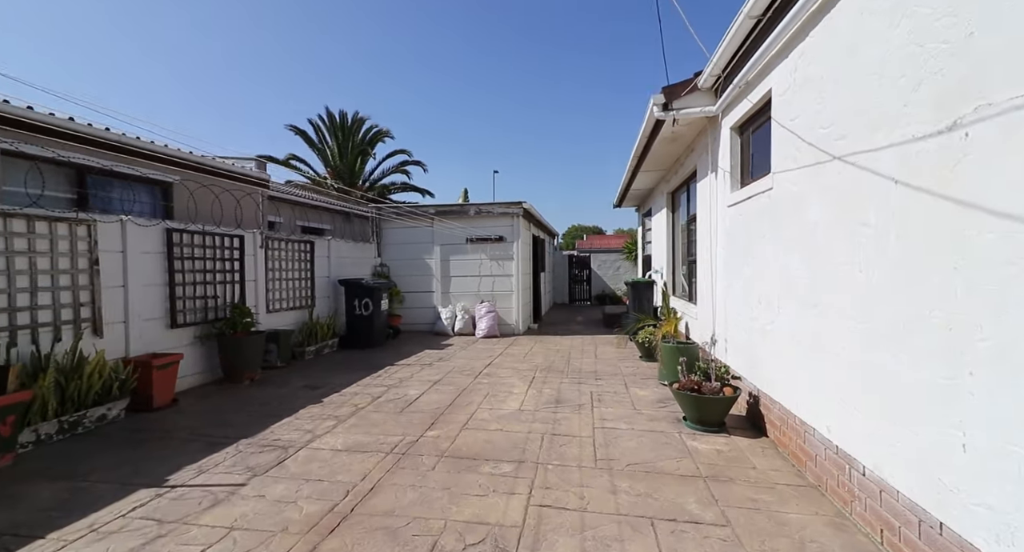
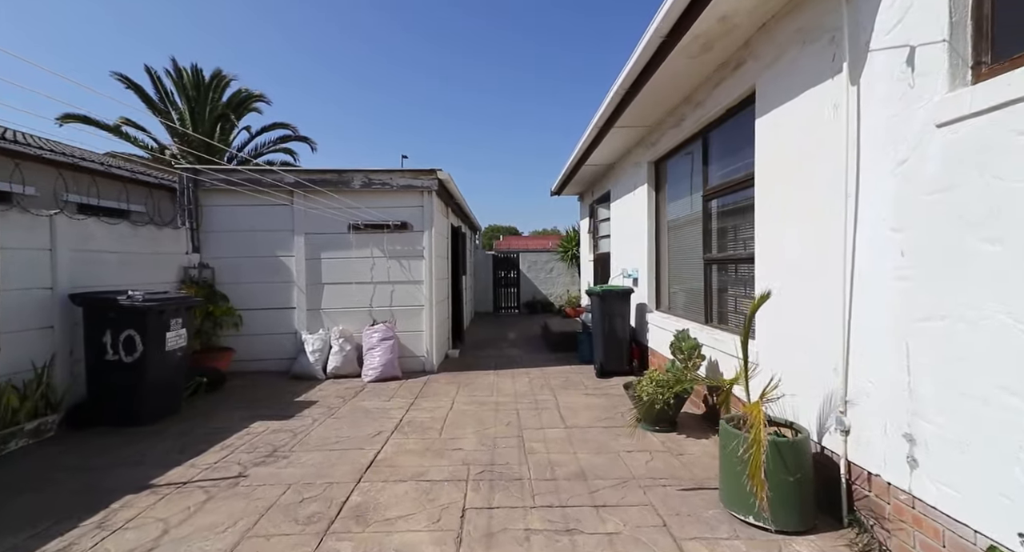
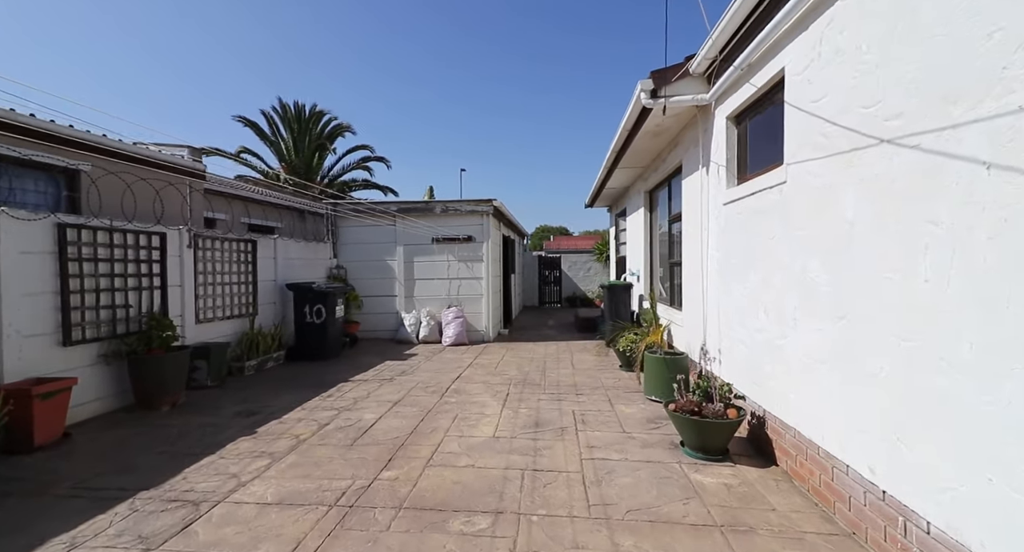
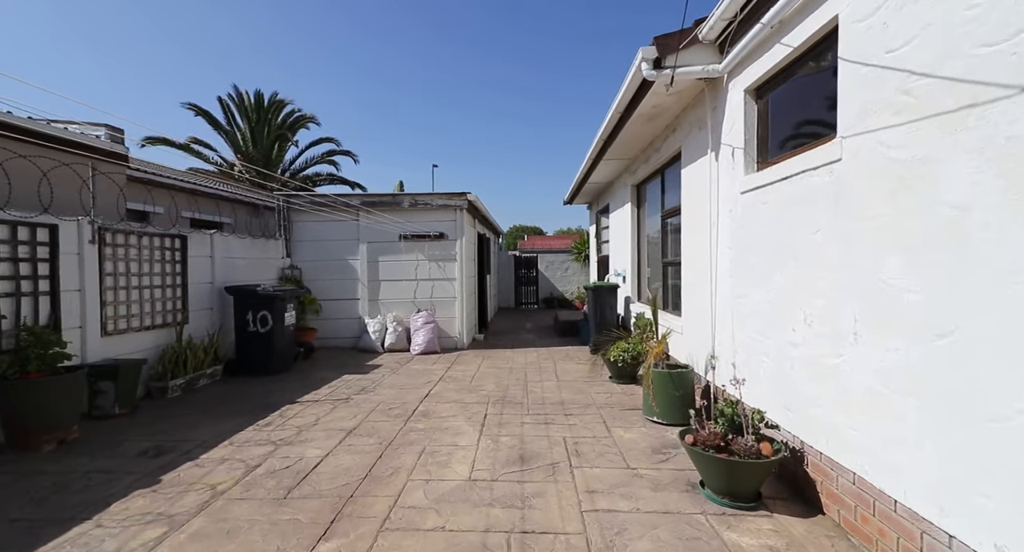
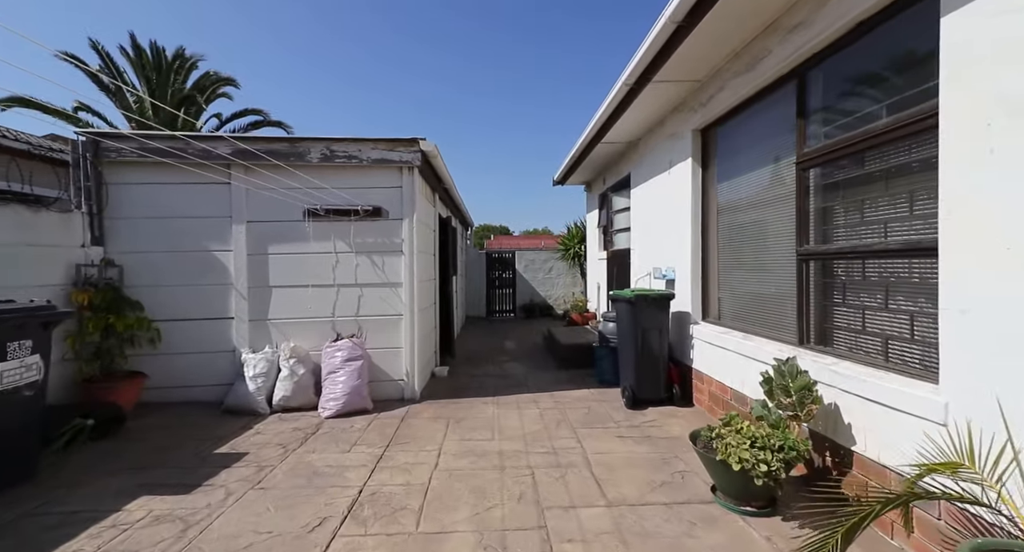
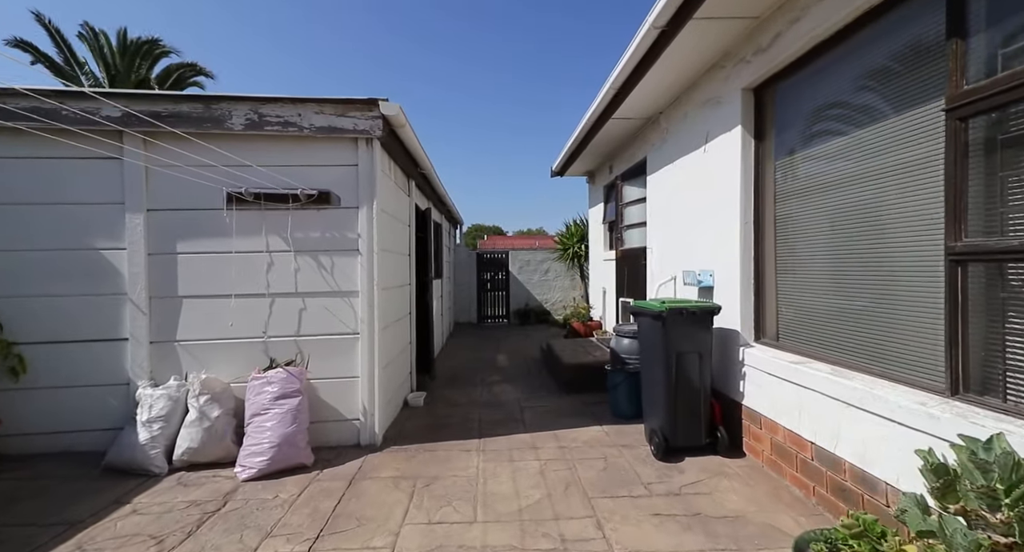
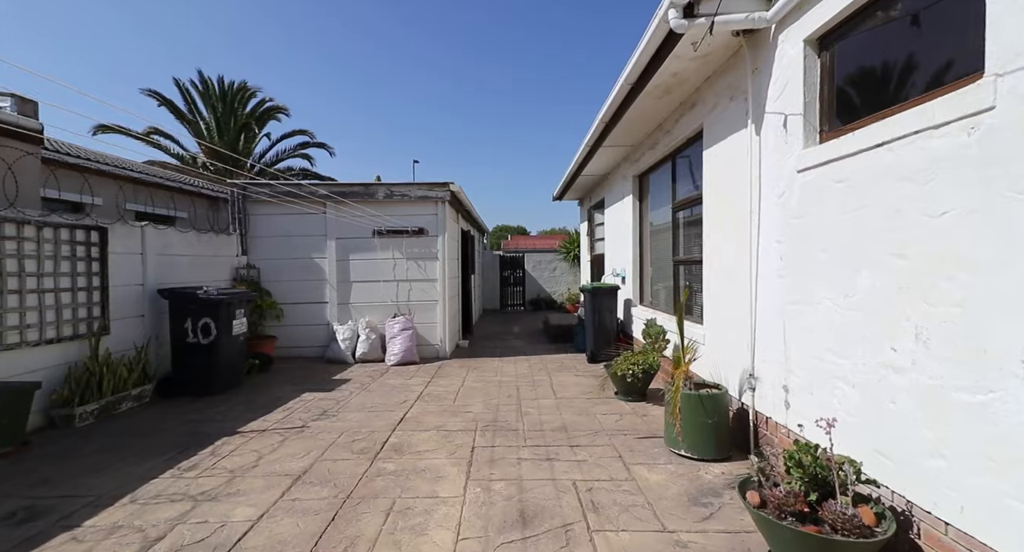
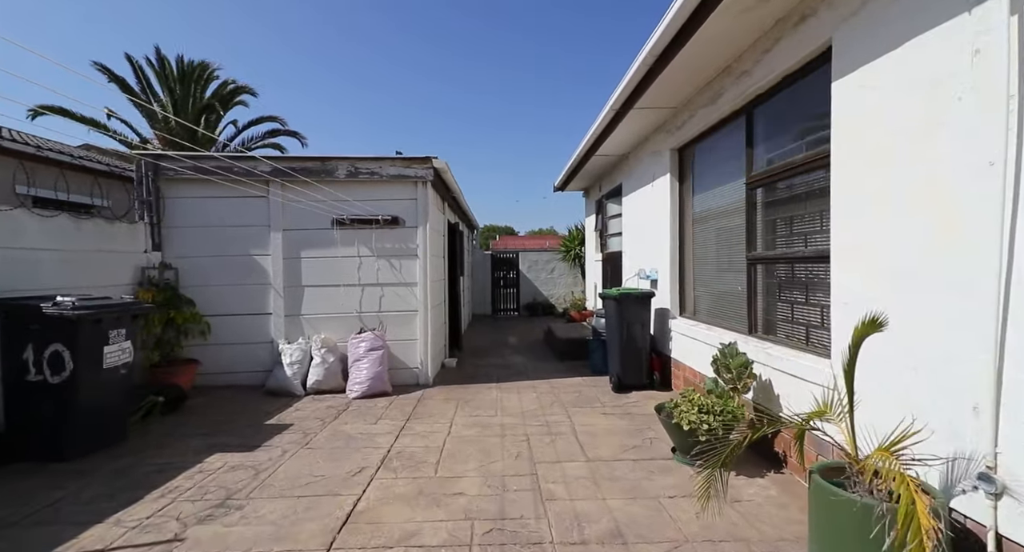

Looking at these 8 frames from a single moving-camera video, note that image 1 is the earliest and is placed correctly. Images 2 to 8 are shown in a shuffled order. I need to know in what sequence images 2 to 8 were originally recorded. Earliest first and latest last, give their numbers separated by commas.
3, 4, 7, 2, 8, 5, 6
